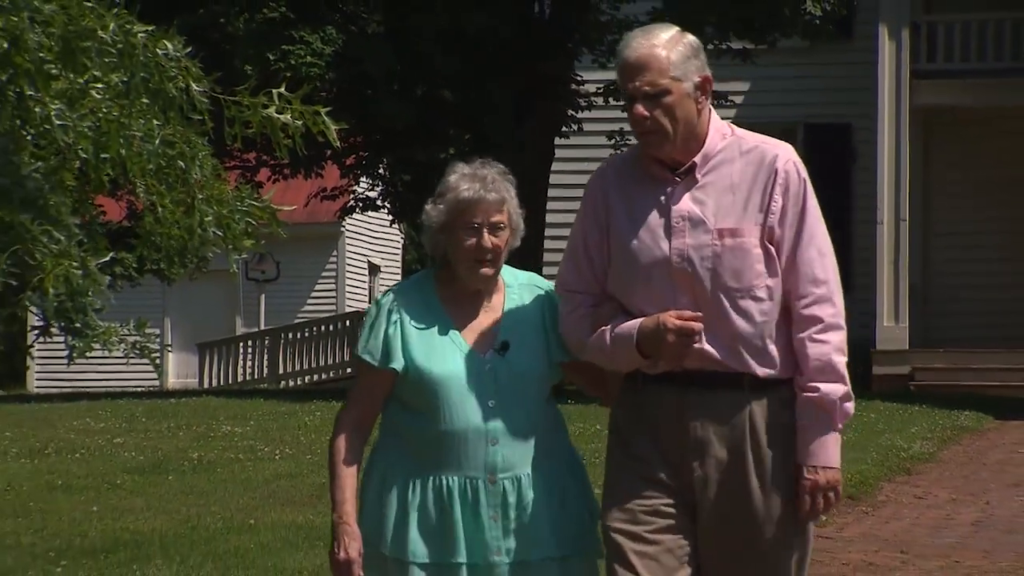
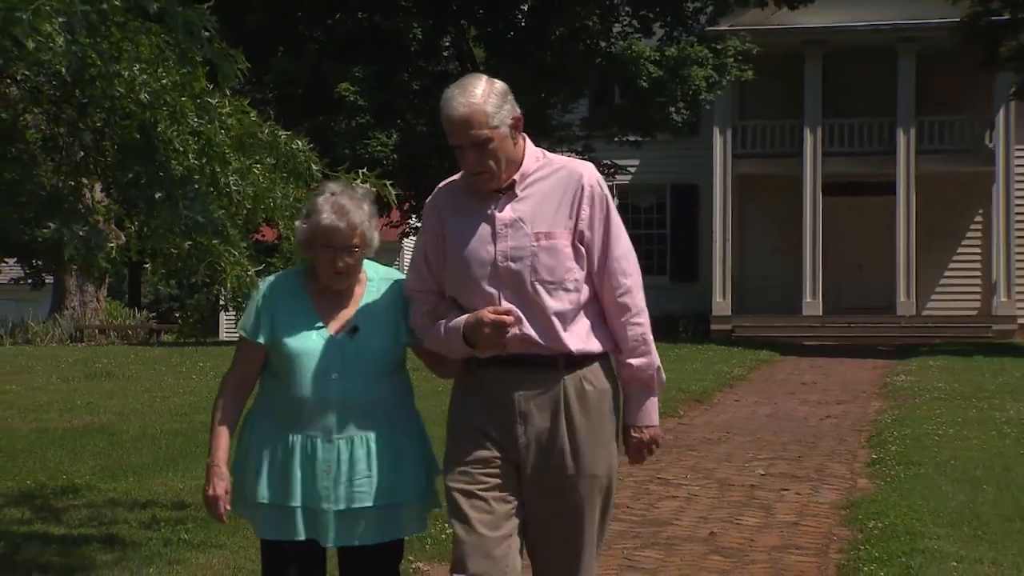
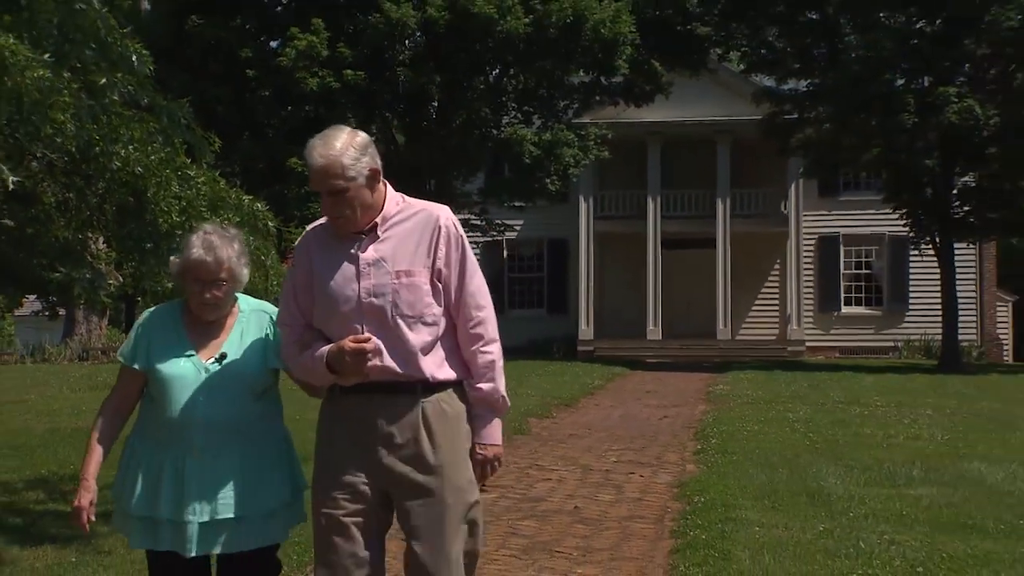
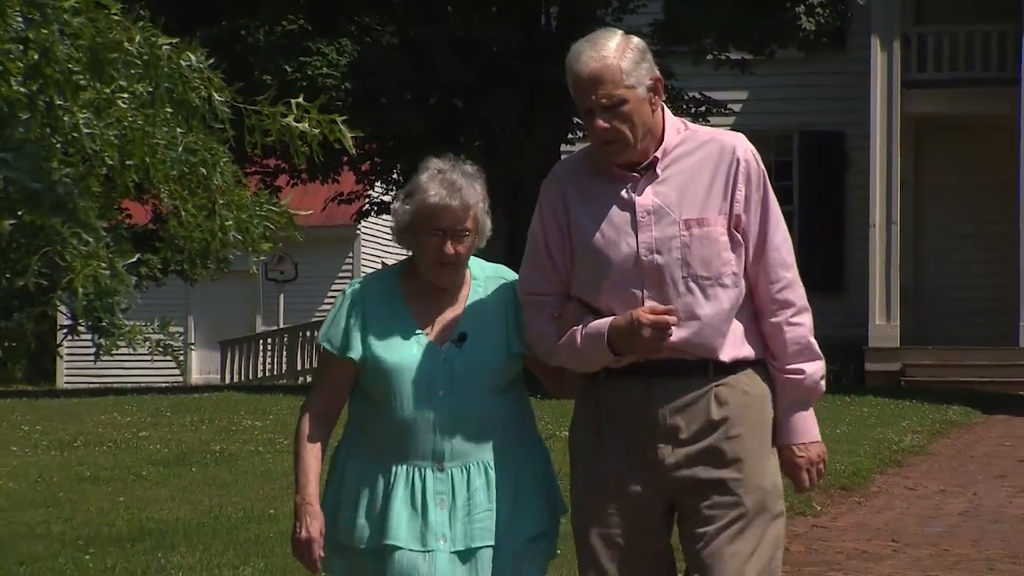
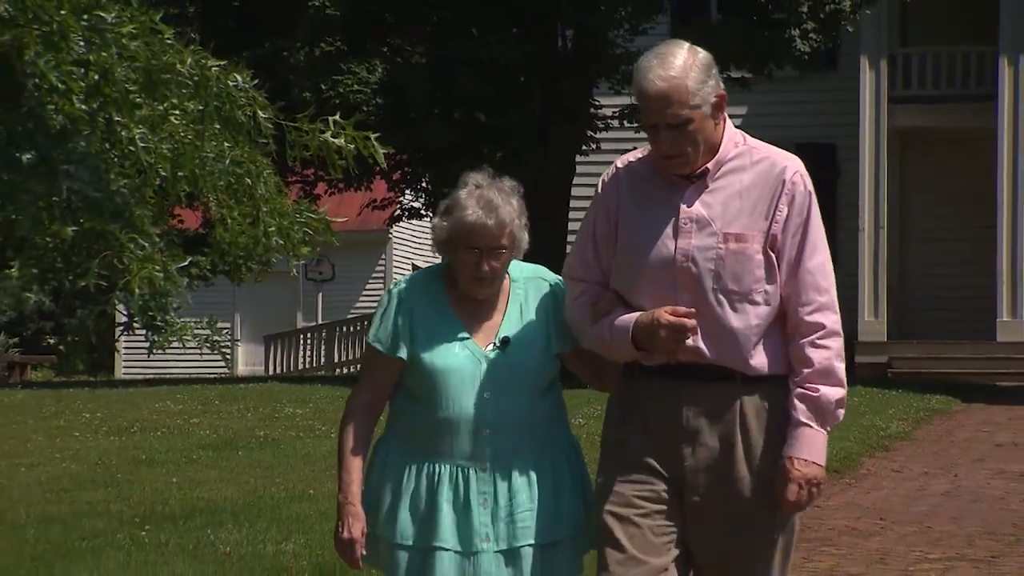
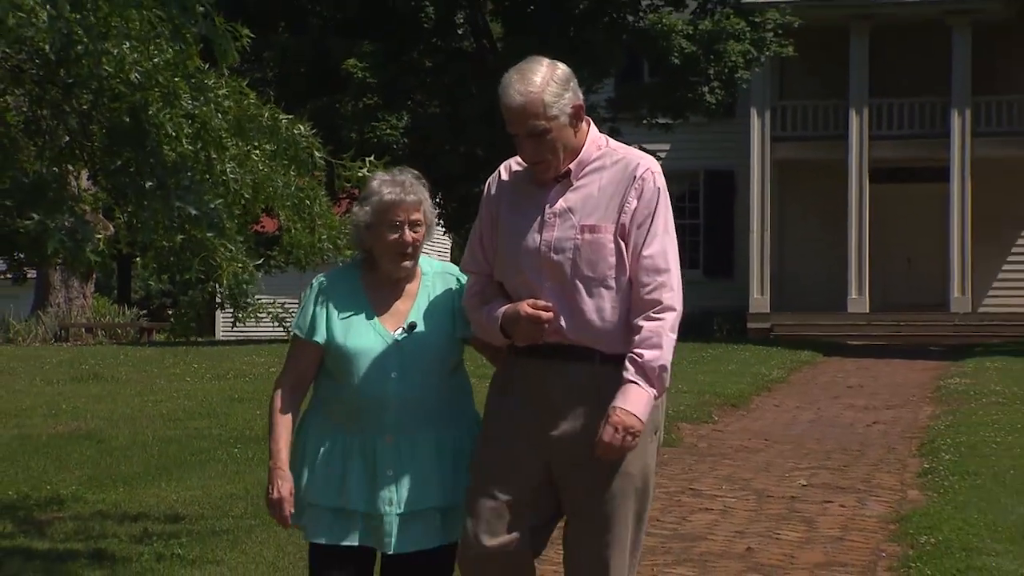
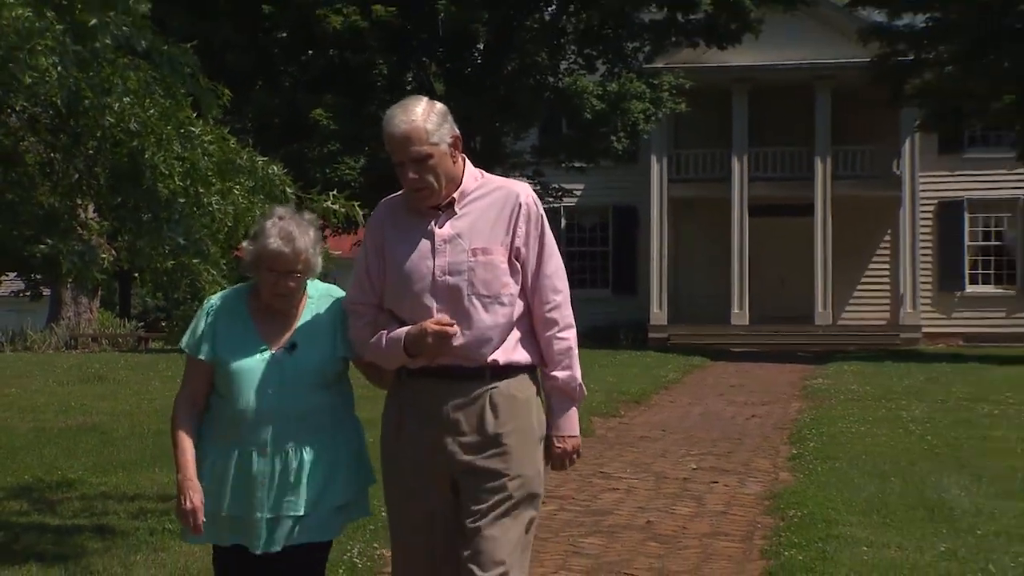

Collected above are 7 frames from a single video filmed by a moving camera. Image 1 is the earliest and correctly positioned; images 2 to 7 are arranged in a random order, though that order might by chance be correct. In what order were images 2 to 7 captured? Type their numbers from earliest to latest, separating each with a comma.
4, 5, 6, 2, 7, 3
